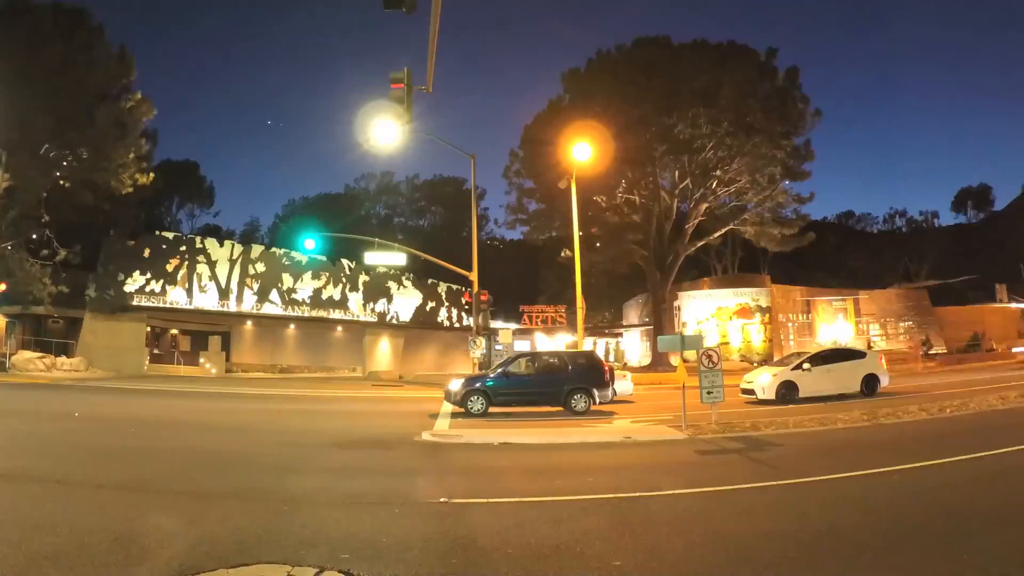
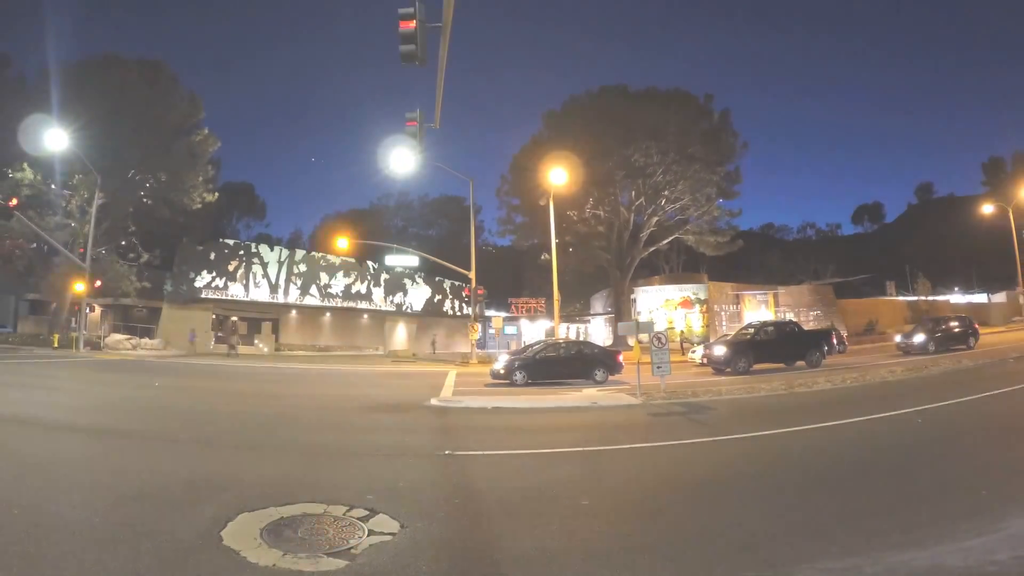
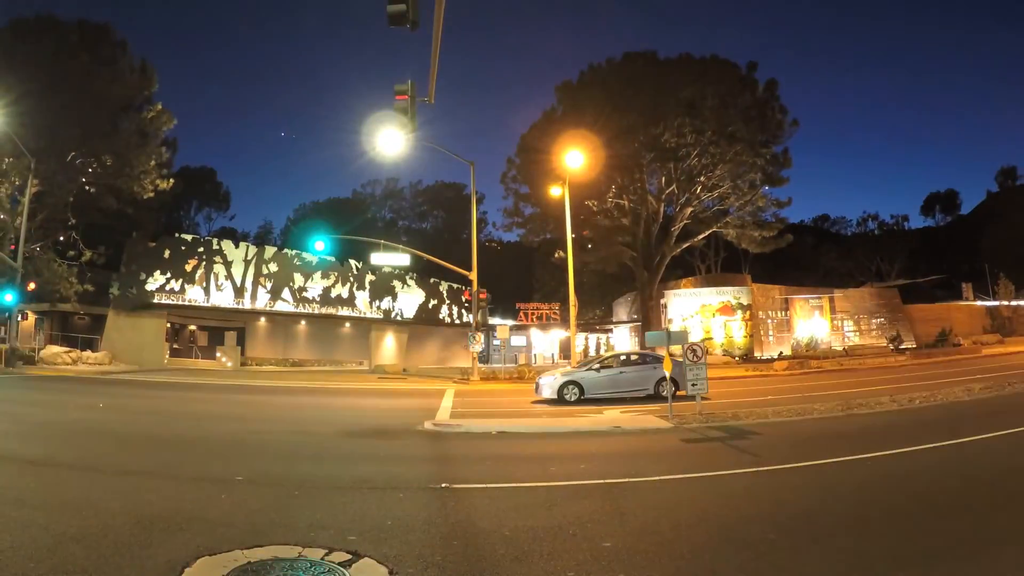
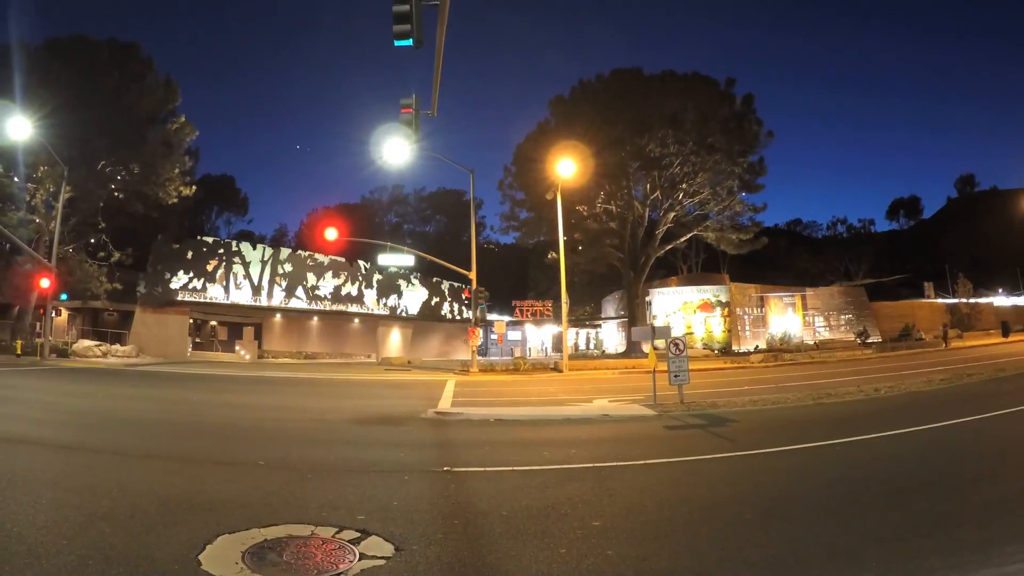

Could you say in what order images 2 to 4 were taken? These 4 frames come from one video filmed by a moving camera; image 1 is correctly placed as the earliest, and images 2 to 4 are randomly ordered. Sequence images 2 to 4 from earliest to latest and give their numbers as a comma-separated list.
3, 4, 2
